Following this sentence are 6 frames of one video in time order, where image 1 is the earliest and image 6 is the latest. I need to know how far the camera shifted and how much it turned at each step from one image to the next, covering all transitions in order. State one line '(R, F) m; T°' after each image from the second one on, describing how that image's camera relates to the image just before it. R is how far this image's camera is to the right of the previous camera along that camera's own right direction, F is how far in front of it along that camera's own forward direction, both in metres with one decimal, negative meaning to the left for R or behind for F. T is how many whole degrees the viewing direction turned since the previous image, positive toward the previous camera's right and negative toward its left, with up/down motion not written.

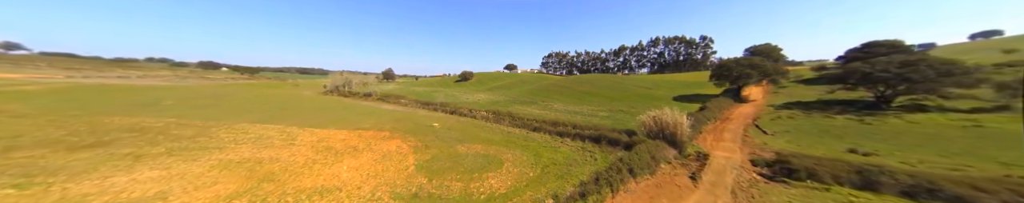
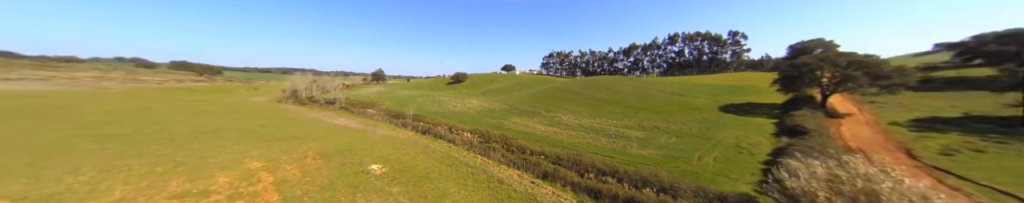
(+0.3, +9.0) m; 0°
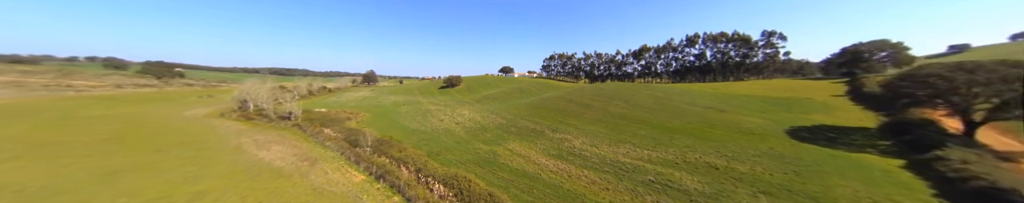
(+0.2, +7.5) m; 0°
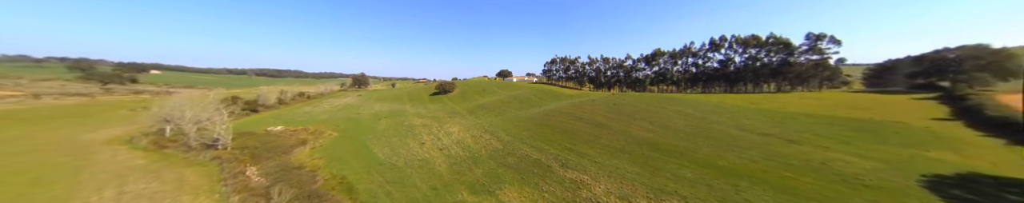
(+0.1, +7.5) m; 0°
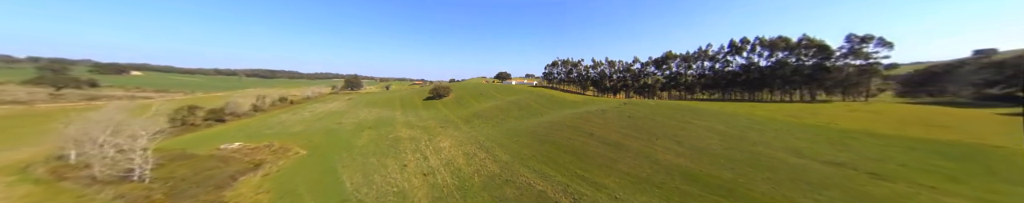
(0.0, +5.1) m; 0°
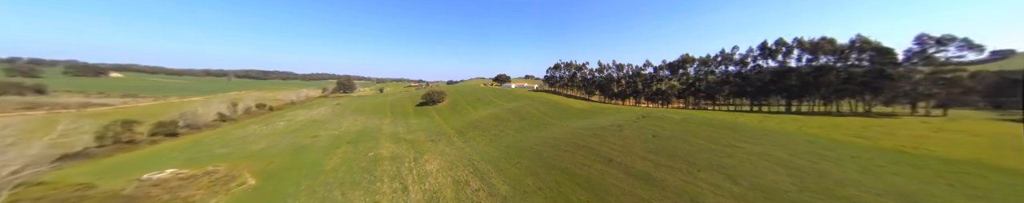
(-0.2, +5.8) m; 0°
